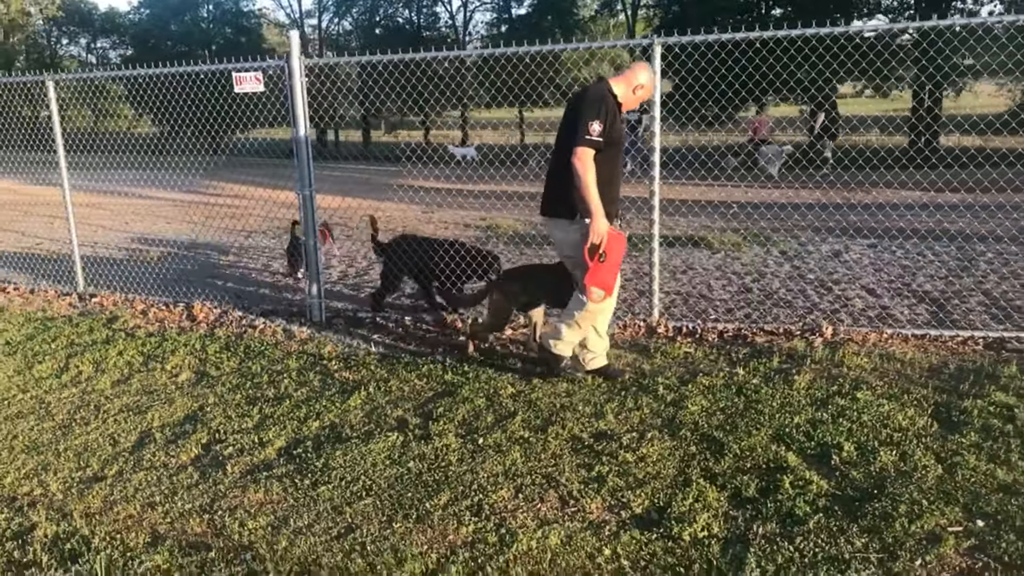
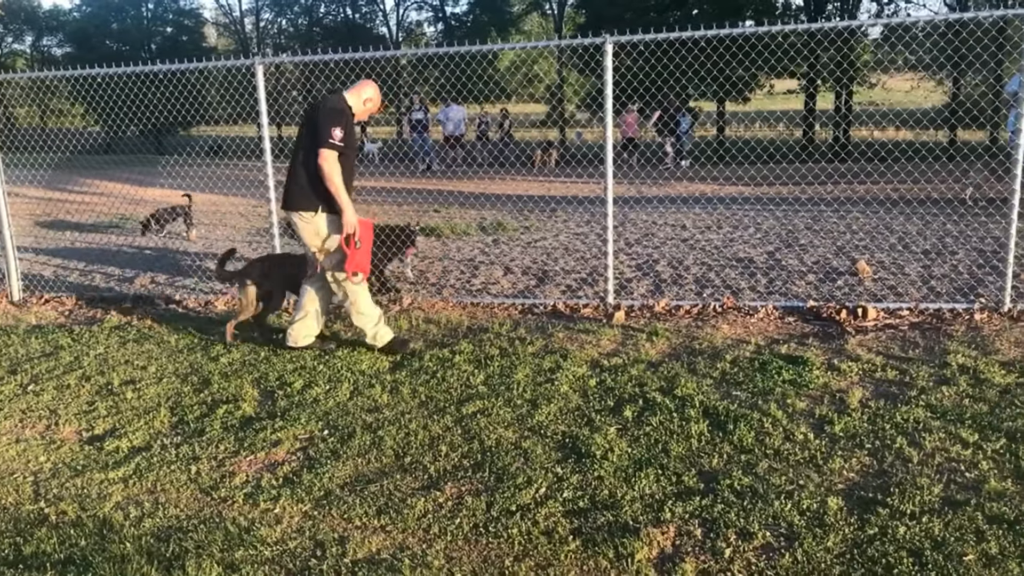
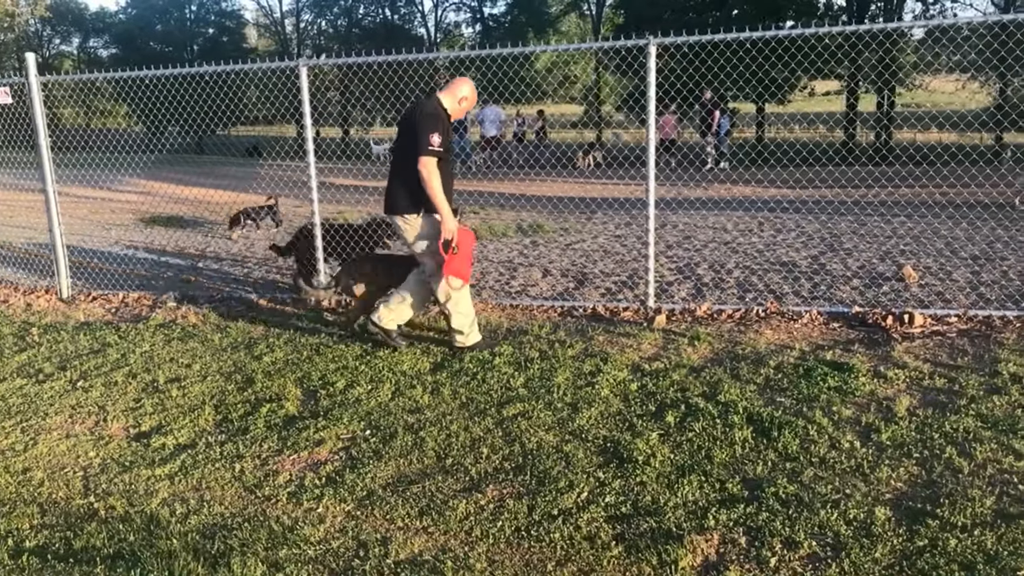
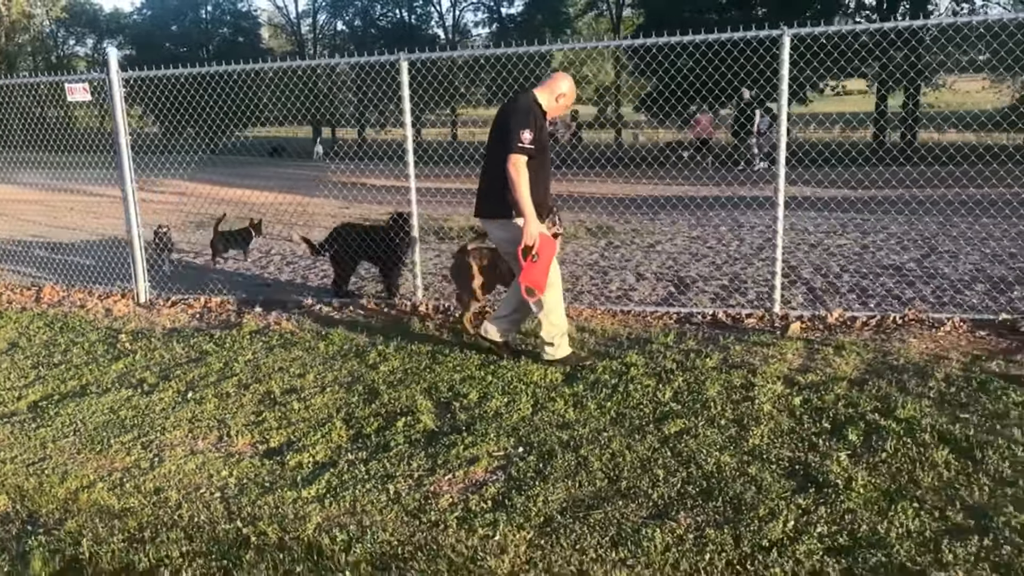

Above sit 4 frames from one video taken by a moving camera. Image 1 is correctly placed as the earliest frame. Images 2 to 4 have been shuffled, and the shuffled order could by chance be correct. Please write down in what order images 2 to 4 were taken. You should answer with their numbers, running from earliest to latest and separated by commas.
4, 3, 2
